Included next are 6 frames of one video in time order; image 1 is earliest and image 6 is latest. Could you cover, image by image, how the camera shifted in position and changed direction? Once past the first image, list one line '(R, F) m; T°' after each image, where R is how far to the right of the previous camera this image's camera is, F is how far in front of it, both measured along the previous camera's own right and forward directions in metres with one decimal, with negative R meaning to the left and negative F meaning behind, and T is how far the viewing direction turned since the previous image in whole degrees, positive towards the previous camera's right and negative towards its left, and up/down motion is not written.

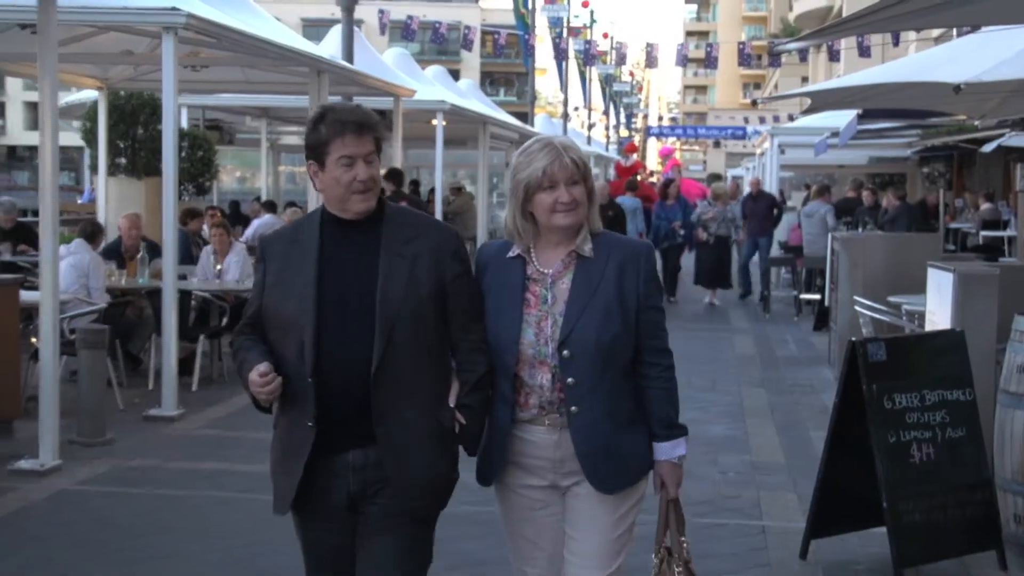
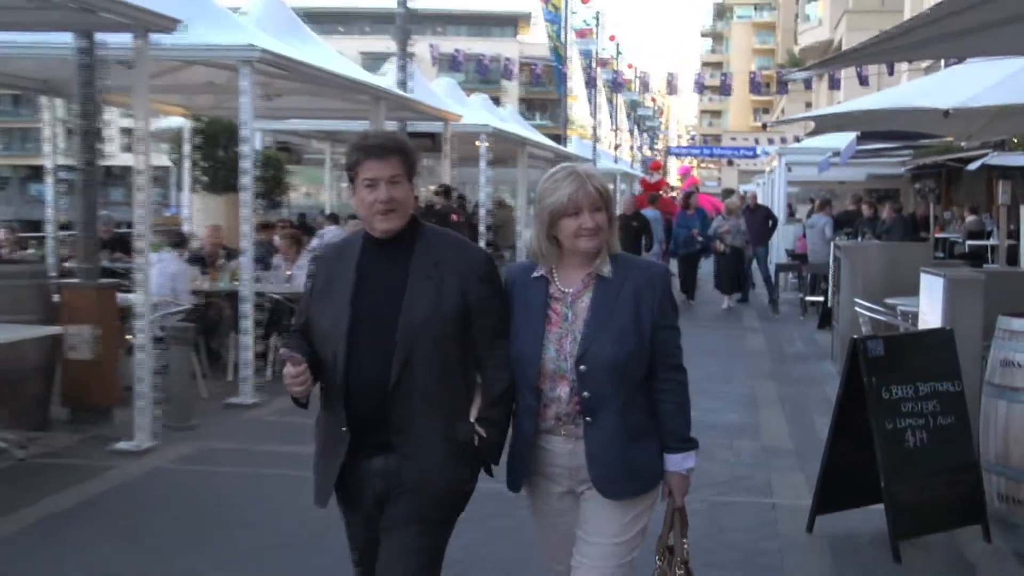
(-0.1, -0.7) m; -1°
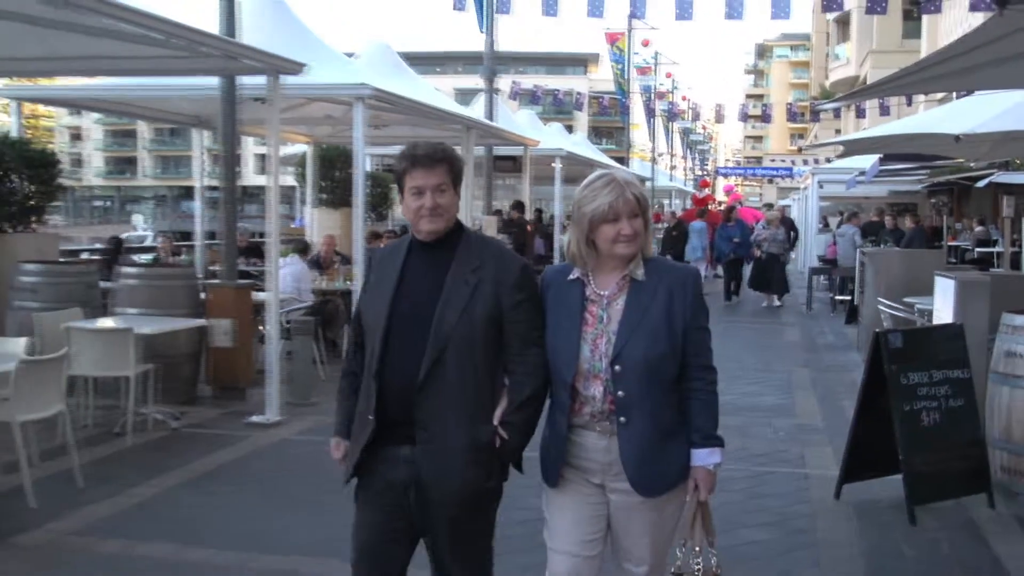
(-0.1, -1.0) m; -3°
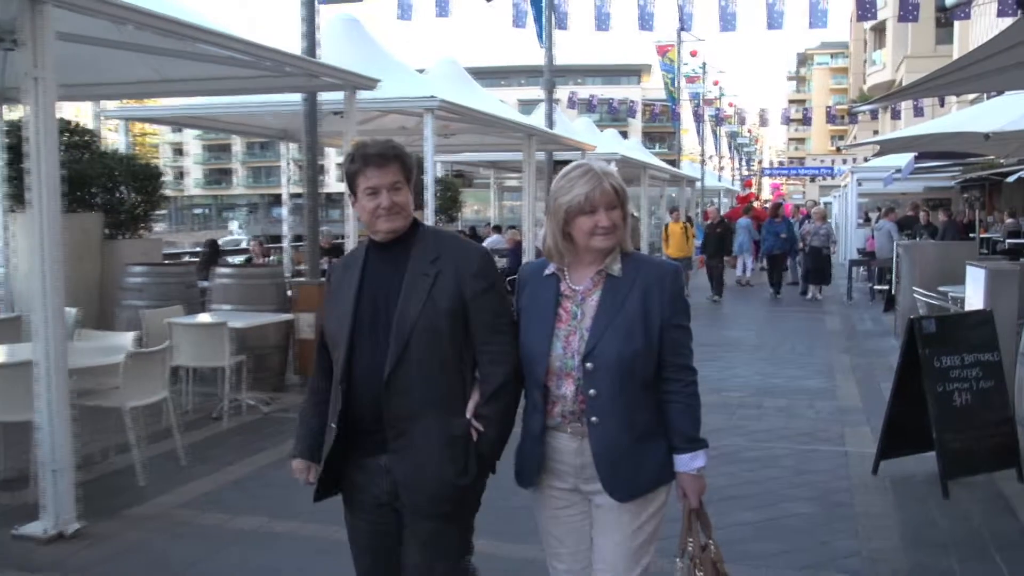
(-0.1, -0.6) m; -3°
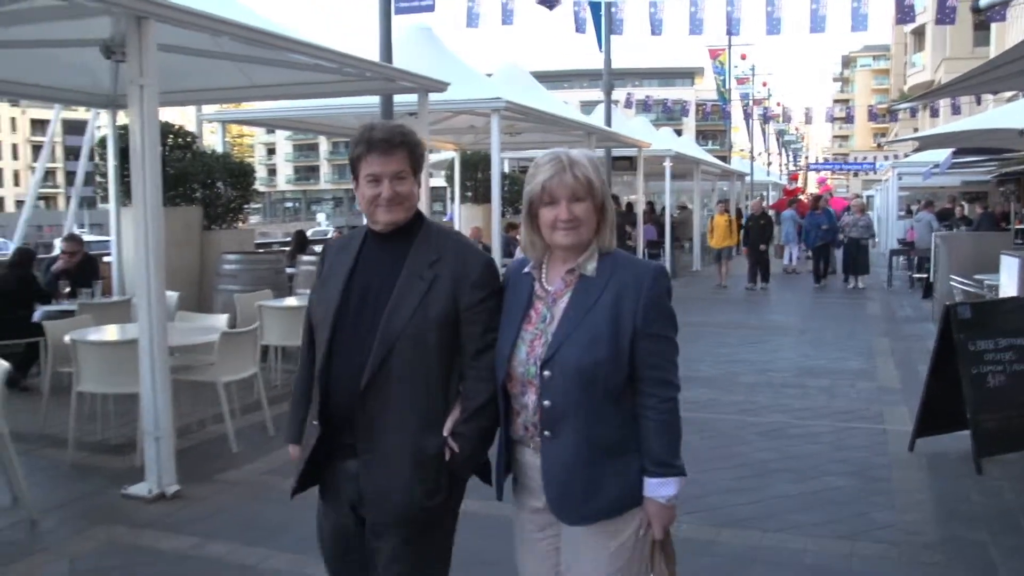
(0.0, -0.6) m; -3°
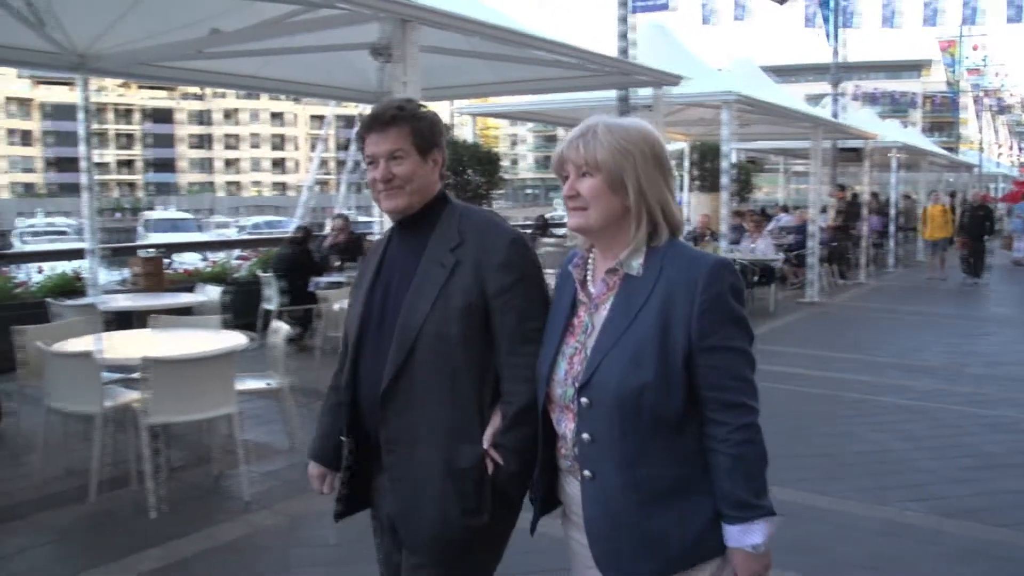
(+0.1, -0.6) m; -12°
